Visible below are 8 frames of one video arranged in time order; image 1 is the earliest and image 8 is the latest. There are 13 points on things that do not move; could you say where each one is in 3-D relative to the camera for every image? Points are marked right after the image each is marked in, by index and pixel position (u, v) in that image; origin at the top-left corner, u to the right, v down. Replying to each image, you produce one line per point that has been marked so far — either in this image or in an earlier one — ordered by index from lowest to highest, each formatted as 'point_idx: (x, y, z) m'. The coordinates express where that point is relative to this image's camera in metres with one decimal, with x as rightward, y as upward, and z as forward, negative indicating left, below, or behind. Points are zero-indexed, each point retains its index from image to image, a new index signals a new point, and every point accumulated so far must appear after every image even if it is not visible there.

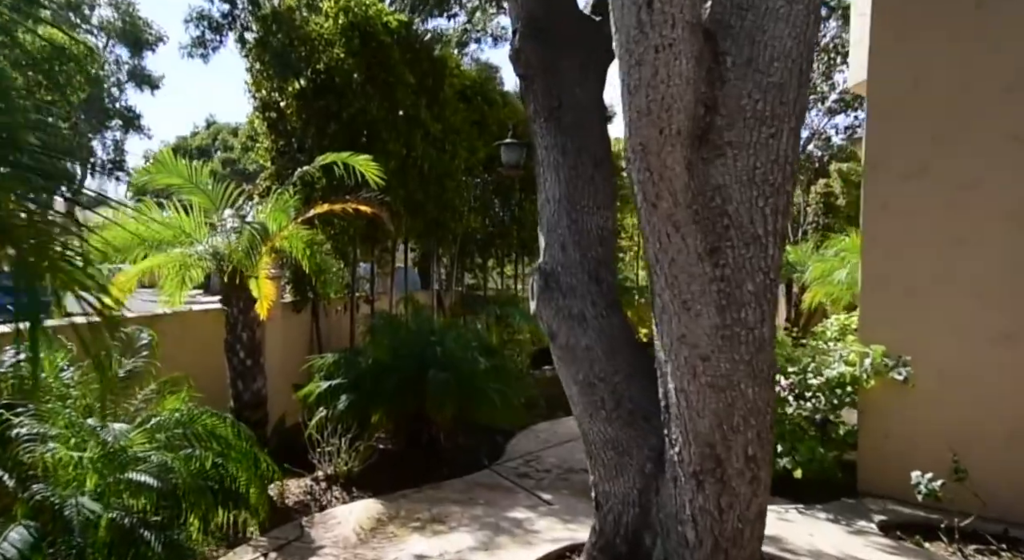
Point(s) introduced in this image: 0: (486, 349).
0: (-0.2, -0.5, +5.0) m
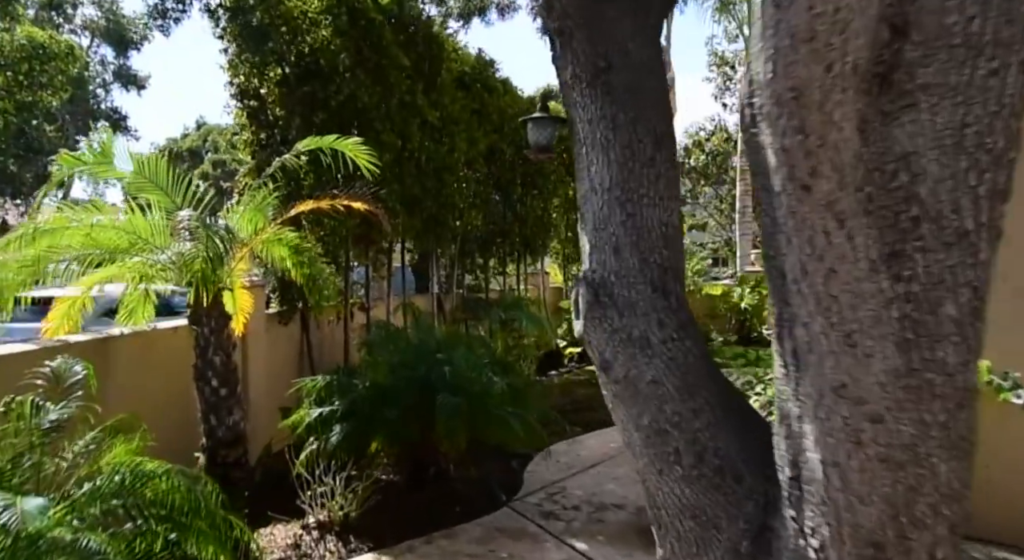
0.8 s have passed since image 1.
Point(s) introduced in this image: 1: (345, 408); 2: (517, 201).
0: (-0.1, -0.5, +4.4) m
1: (-0.9, -0.7, +3.6) m
2: (+0.1, +1.0, +8.6) m
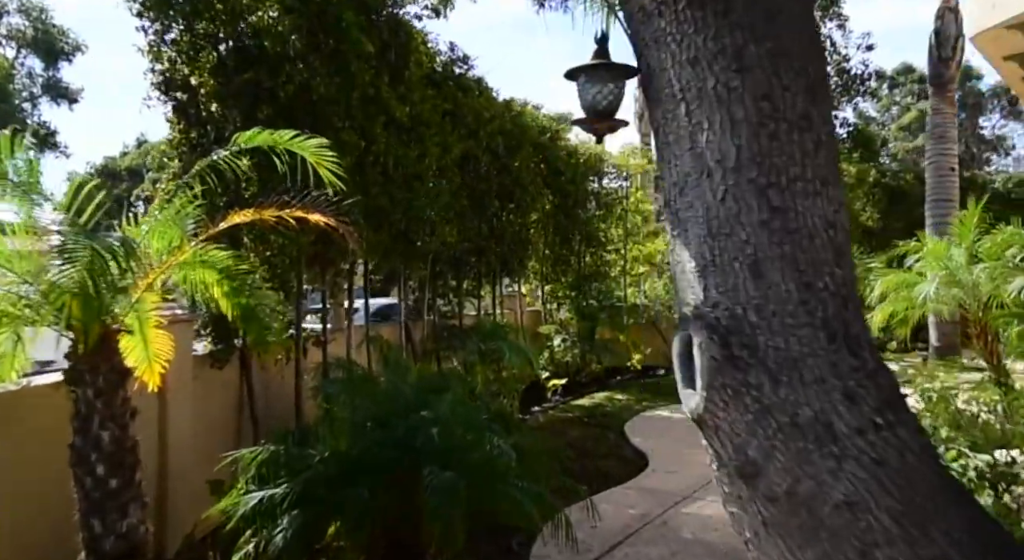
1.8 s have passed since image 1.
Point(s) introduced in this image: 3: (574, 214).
0: (-0.1, -0.7, +3.5) m
1: (-0.8, -0.8, +2.7) m
2: (-0.2, +0.7, +7.7) m
3: (+0.8, +0.9, +9.7) m
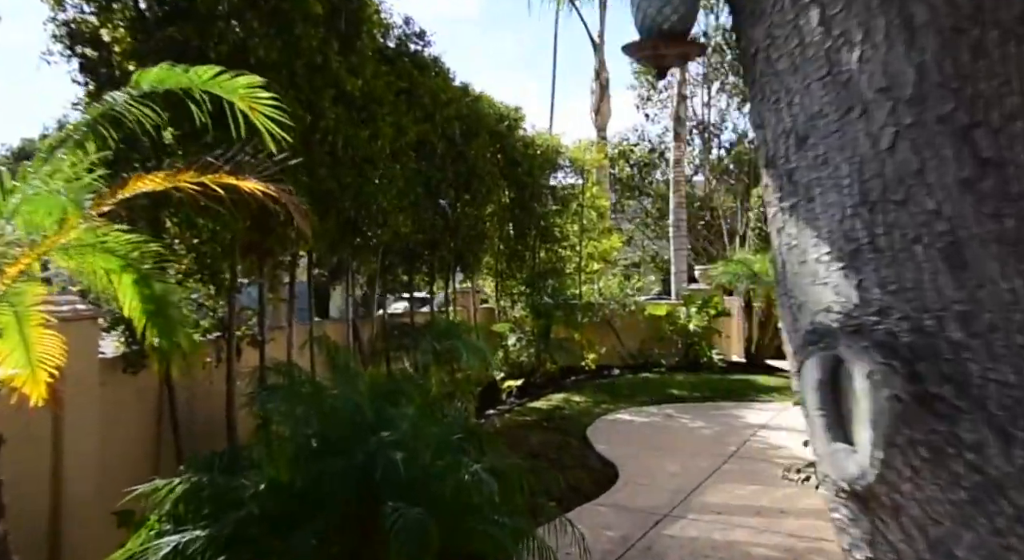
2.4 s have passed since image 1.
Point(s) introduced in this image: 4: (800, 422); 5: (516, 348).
0: (-0.2, -0.7, +3.0) m
1: (-0.9, -0.8, +2.2) m
2: (-0.7, +0.7, +7.2) m
3: (+0.2, +0.9, +9.3) m
4: (+2.7, -1.3, +6.7) m
5: (0.0, -0.9, +9.4) m
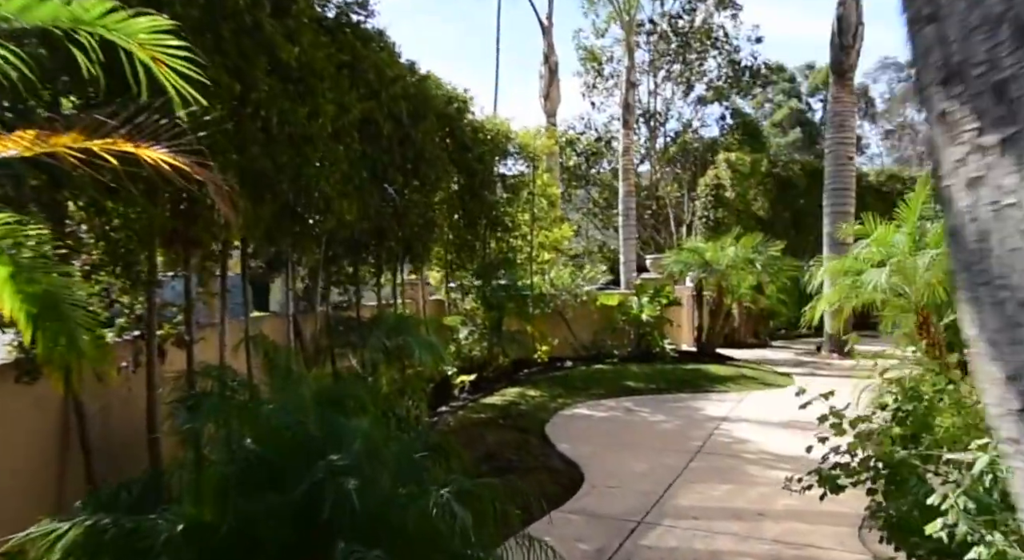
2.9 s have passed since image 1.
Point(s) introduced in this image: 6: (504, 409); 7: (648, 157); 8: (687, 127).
0: (-0.3, -0.6, +2.6) m
1: (-0.9, -0.8, +1.7) m
2: (-1.1, +0.8, +6.7) m
3: (-0.4, +1.1, +8.9) m
4: (+2.3, -1.2, +6.5) m
5: (-0.6, -0.8, +9.0) m
6: (-0.1, -1.3, +7.0) m
7: (+3.8, +3.4, +19.7) m
8: (+4.7, +4.1, +19.3) m
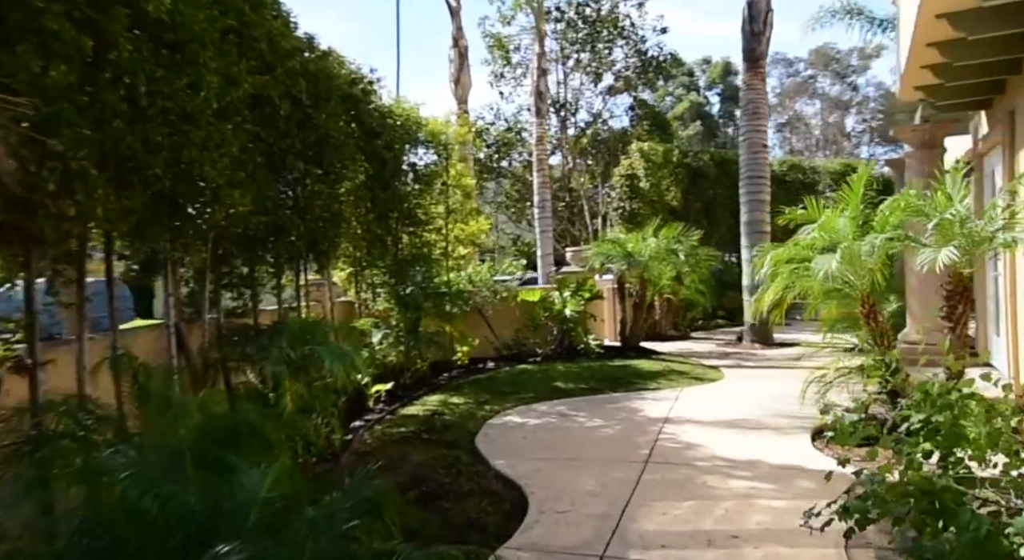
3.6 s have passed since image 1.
0: (-0.5, -0.6, +2.0) m
1: (-0.9, -0.8, +1.0) m
2: (-1.8, +0.8, +5.9) m
3: (-1.4, +1.1, +8.2) m
4: (+1.7, -1.2, +6.2) m
5: (-1.5, -0.8, +8.2) m
6: (-0.8, -1.3, +6.3) m
7: (+1.3, +3.6, +19.4) m
8: (+2.3, +4.3, +19.1) m
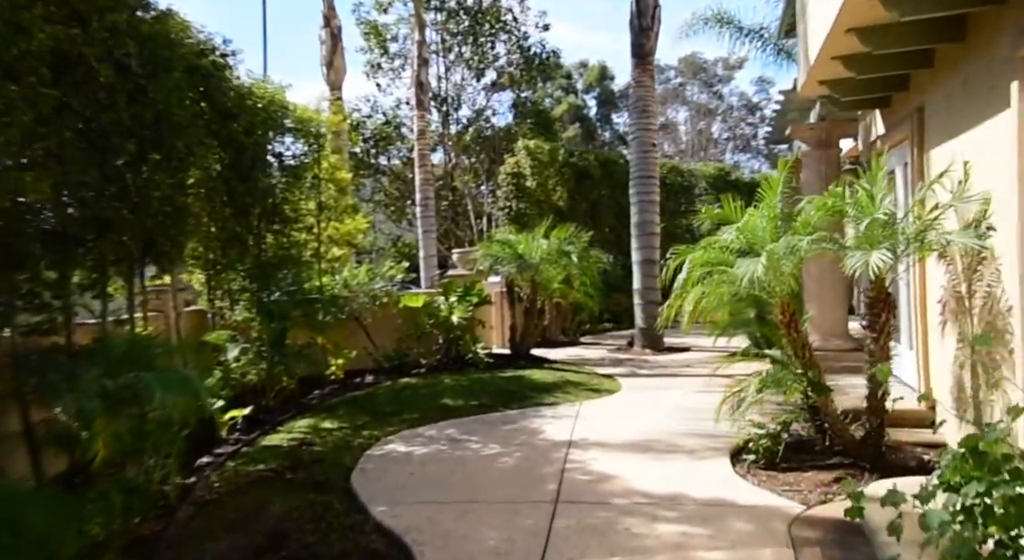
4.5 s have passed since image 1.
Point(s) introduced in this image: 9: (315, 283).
0: (-0.6, -0.7, +1.1) m
1: (-0.9, -0.8, 0.0) m
2: (-2.6, +0.8, +4.8) m
3: (-2.6, +1.0, +7.0) m
4: (+0.8, -1.2, +5.6) m
5: (-2.7, -0.8, +7.1) m
6: (-1.7, -1.3, +5.3) m
7: (-1.8, +3.6, +18.5) m
8: (-0.9, +4.3, +18.4) m
9: (-2.3, -0.1, +8.3) m
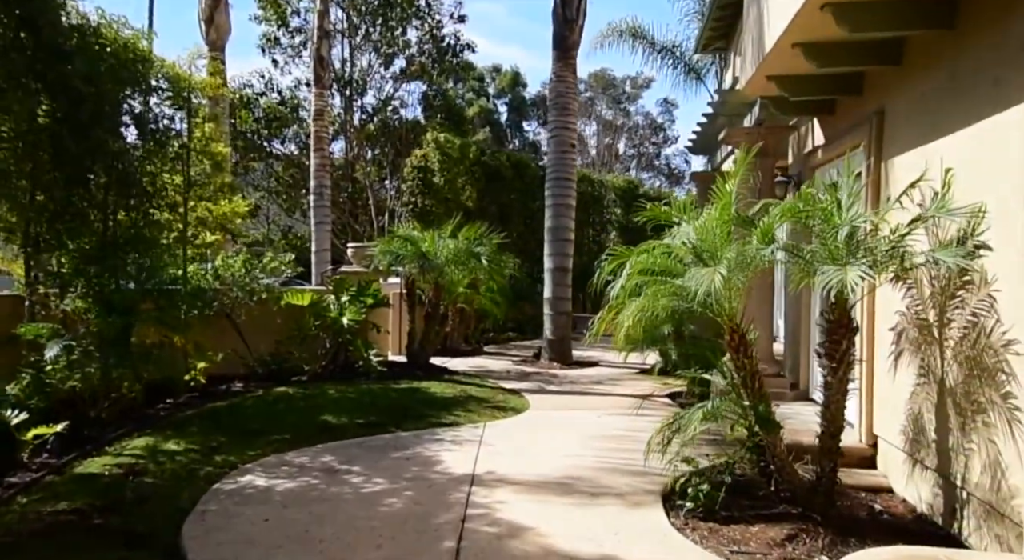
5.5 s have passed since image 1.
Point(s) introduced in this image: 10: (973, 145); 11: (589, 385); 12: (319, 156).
0: (-0.7, -0.6, +0.1) m
1: (-0.8, -0.8, -1.0) m
2: (-3.1, +0.9, +3.4) m
3: (-3.4, +1.2, +5.7) m
4: (+0.1, -1.2, +4.7) m
5: (-3.6, -0.7, +5.7) m
6: (-2.3, -1.2, +4.1) m
7: (-4.1, +3.6, +17.2) m
8: (-3.0, +4.3, +17.3) m
9: (-3.3, +0.1, +7.0) m
10: (+2.3, +0.7, +3.5) m
11: (+0.9, -1.2, +8.3) m
12: (-3.5, +2.3, +12.7) m
